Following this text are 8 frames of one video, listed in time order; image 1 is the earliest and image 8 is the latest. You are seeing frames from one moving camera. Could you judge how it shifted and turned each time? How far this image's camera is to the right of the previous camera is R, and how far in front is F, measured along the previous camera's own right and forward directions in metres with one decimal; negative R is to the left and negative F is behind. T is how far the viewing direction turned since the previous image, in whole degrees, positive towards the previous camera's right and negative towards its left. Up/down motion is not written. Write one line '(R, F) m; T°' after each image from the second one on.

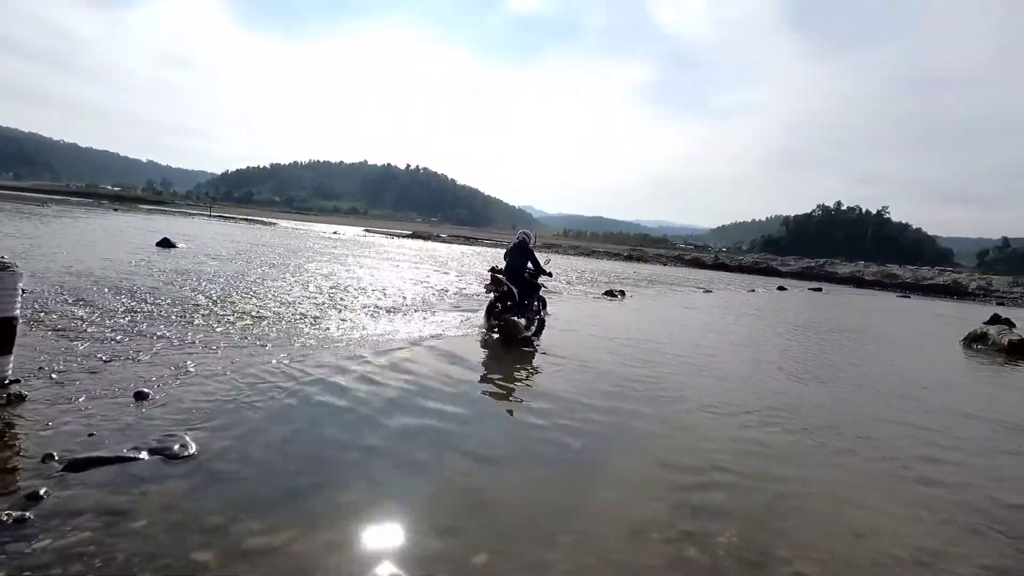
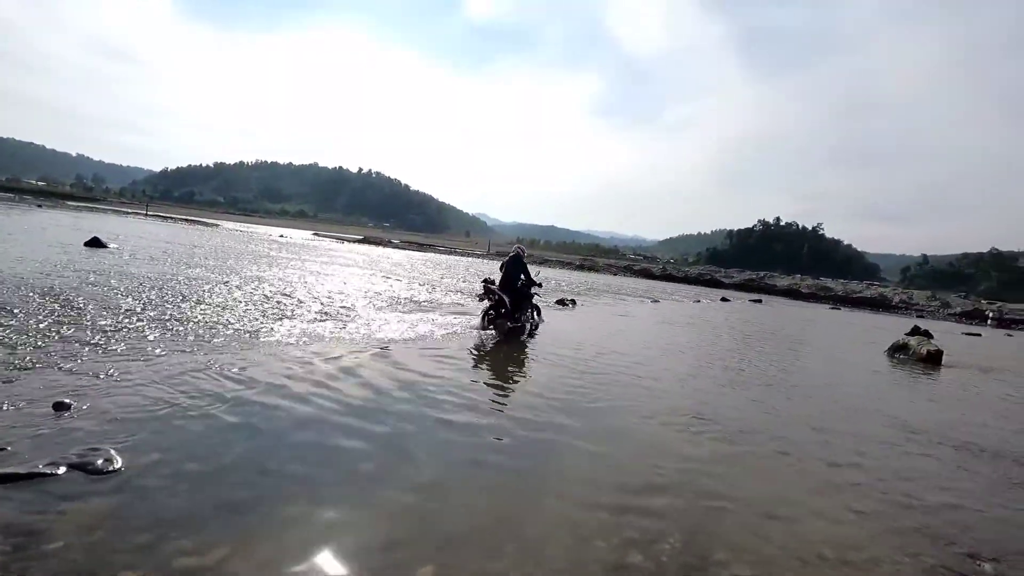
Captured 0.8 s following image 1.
(+0.1, 0.0) m; +5°
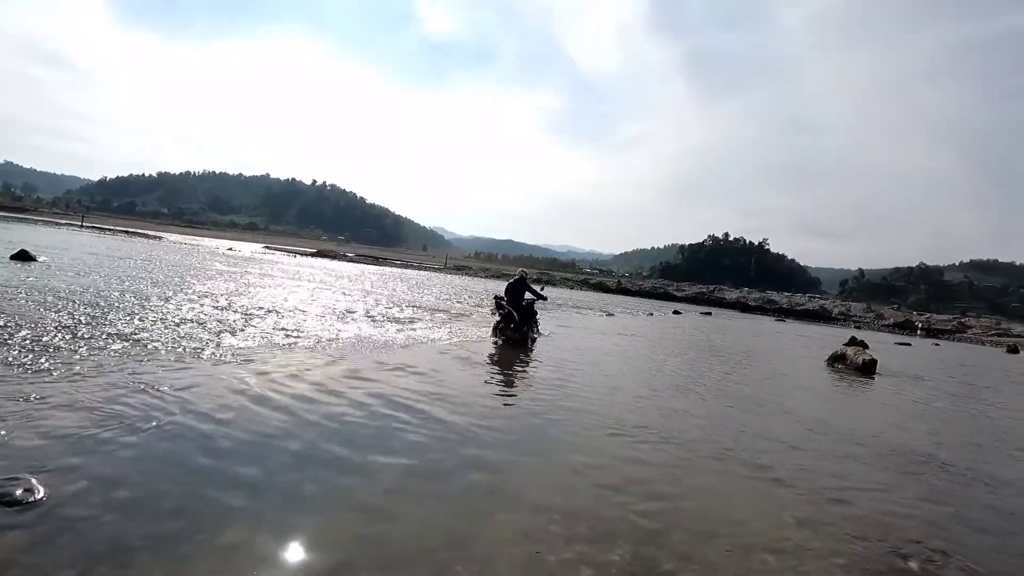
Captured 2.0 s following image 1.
(+0.2, -0.1) m; +5°
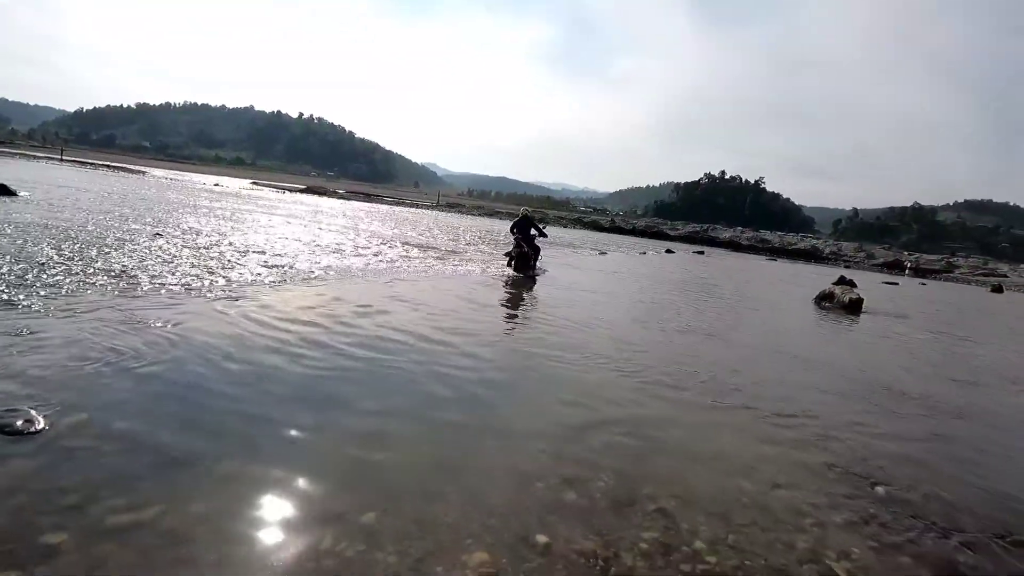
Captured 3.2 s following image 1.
(+0.1, +0.1) m; +1°
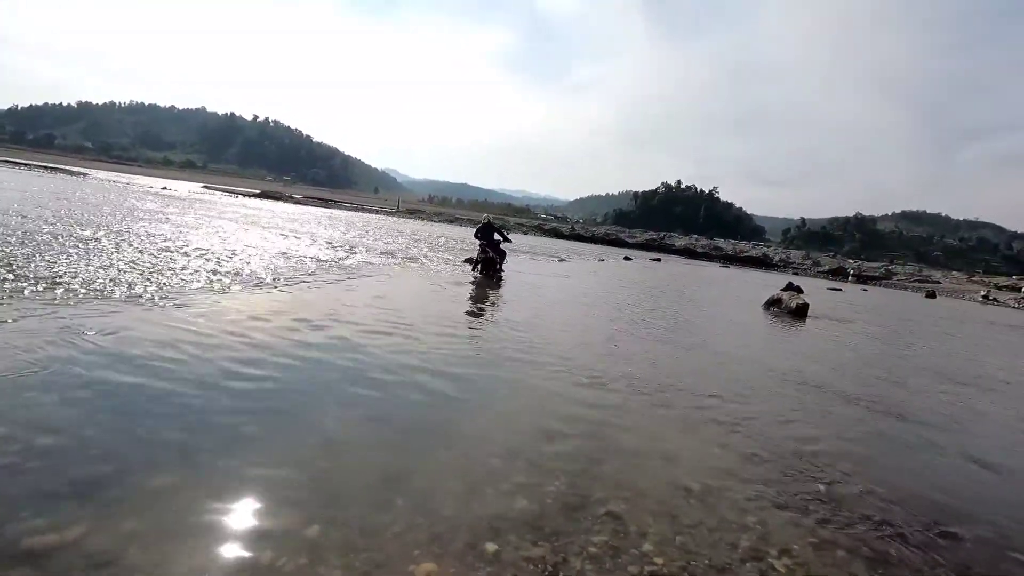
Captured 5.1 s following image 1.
(+0.3, 0.0) m; +4°
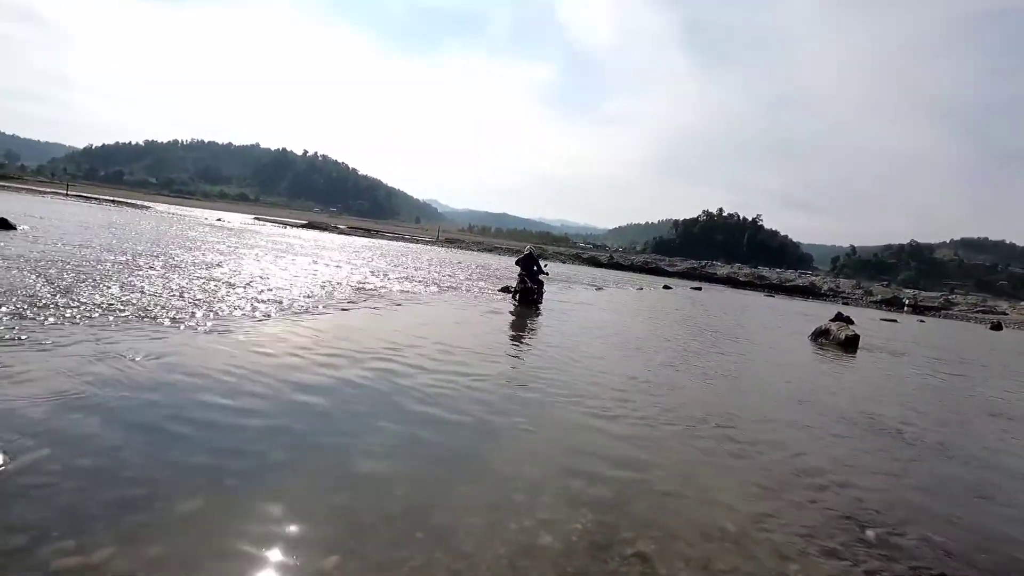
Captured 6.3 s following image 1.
(+0.4, +0.1) m; -4°
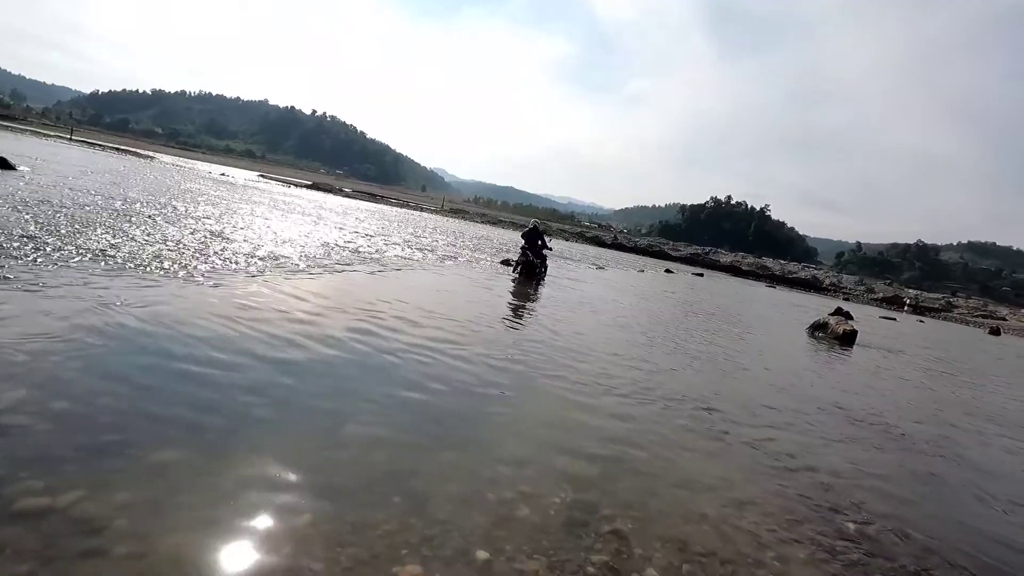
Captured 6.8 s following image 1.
(+0.2, +0.4) m; 0°
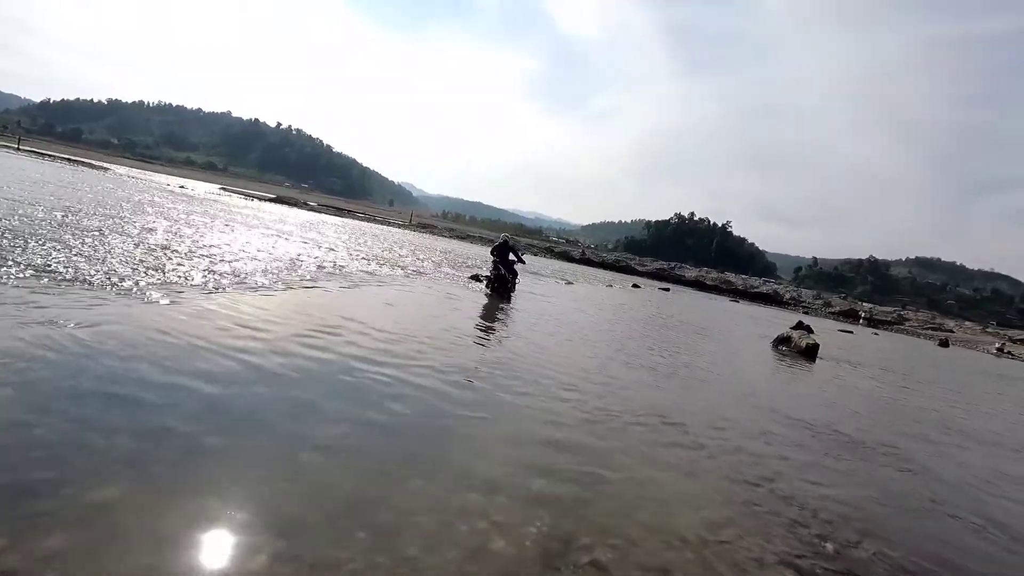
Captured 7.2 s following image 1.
(-0.1, +0.6) m; +3°
